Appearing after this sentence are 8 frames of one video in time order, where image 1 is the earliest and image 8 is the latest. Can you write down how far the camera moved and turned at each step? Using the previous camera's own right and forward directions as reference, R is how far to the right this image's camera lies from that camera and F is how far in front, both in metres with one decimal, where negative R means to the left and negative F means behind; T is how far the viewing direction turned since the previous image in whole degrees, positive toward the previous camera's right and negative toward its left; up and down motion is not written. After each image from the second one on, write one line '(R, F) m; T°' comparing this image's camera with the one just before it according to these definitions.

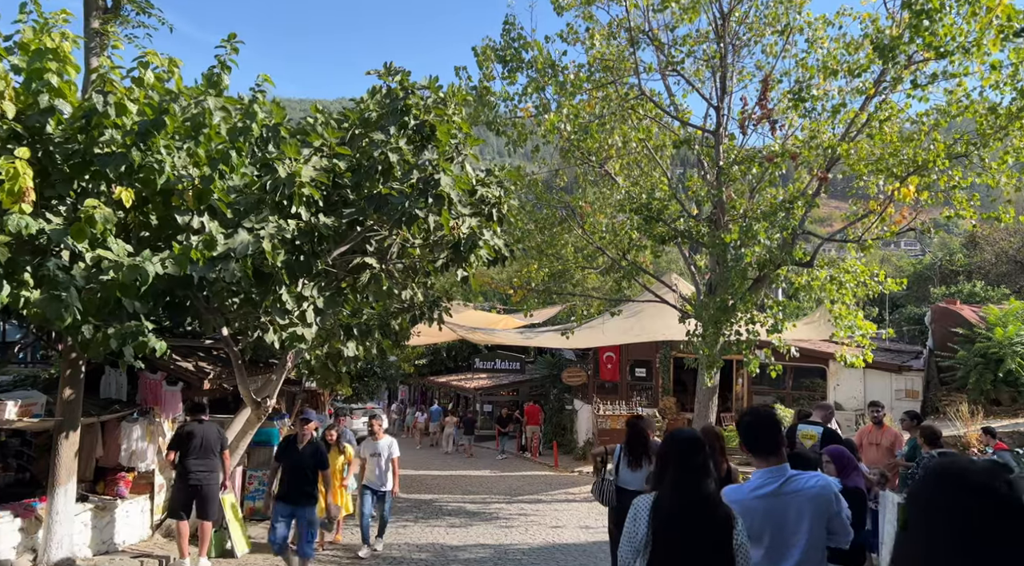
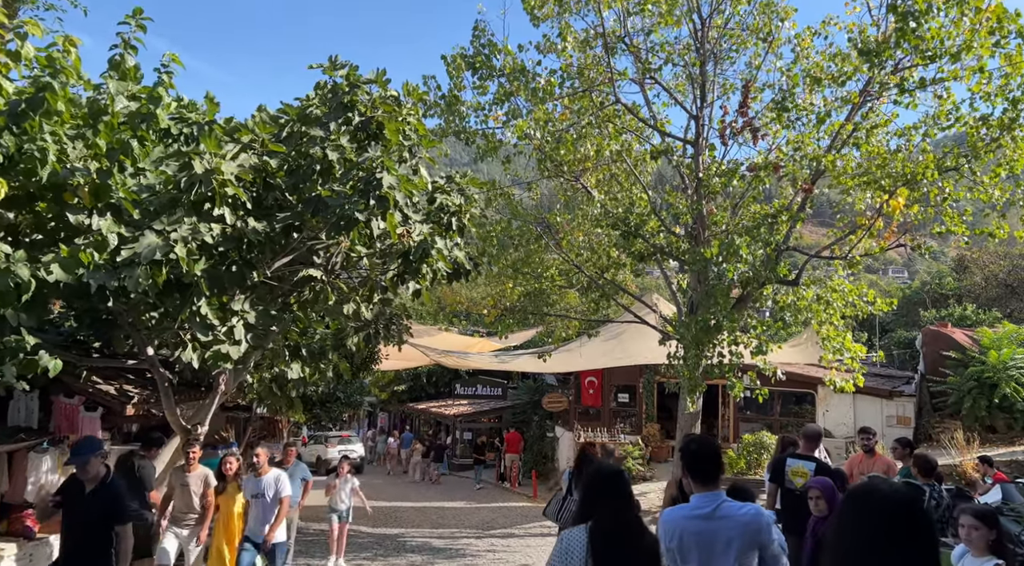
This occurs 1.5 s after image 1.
(+0.2, +0.6) m; +1°
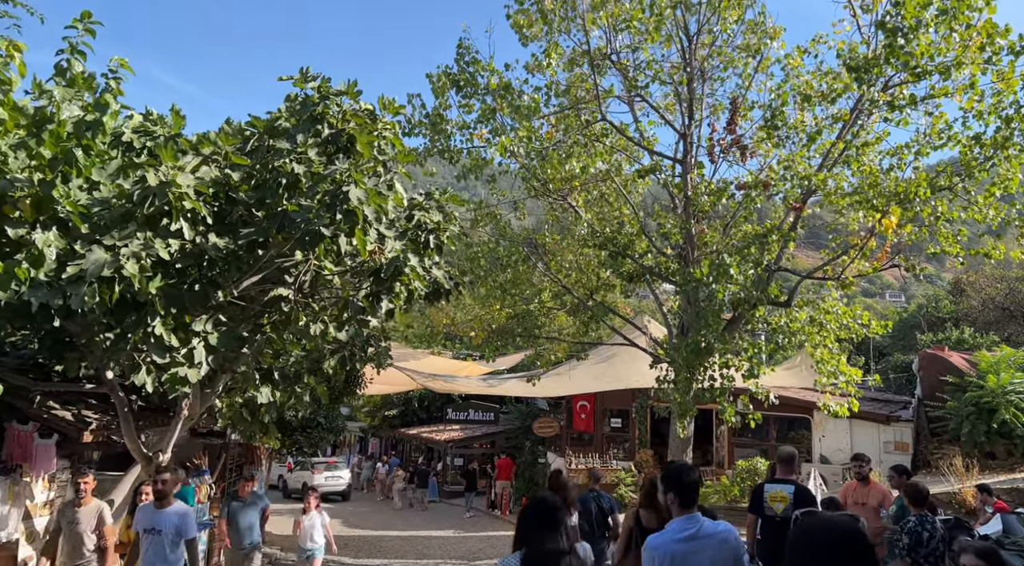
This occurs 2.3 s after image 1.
(+0.1, +0.2) m; 0°
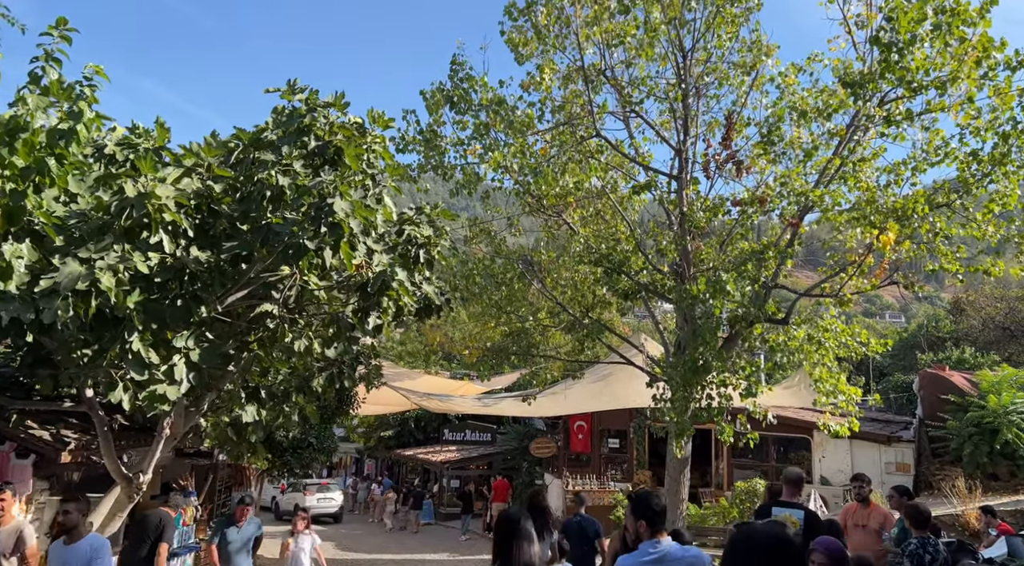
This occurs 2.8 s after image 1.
(+0.1, +0.1) m; 0°
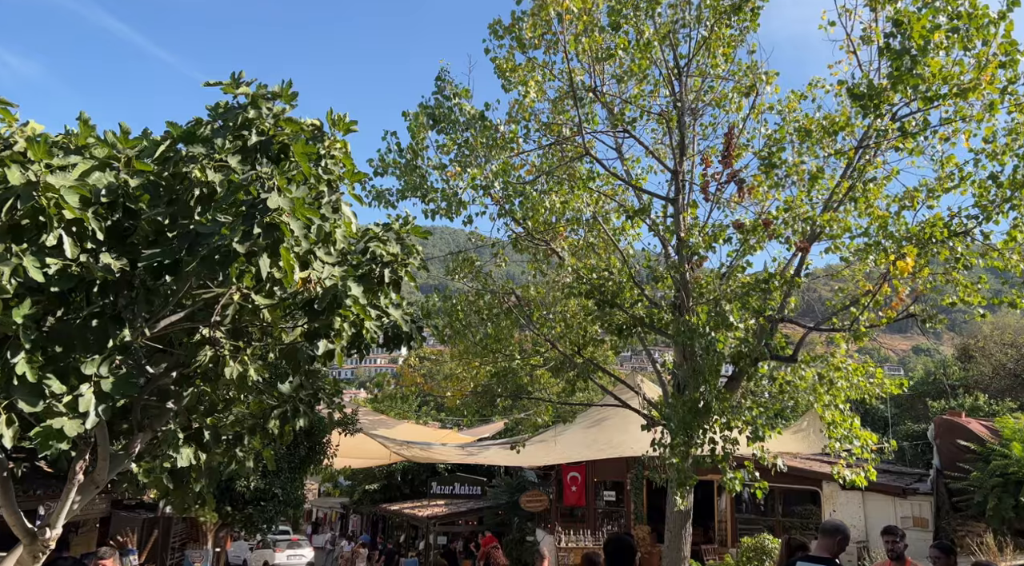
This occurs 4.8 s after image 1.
(+0.1, +0.8) m; 0°
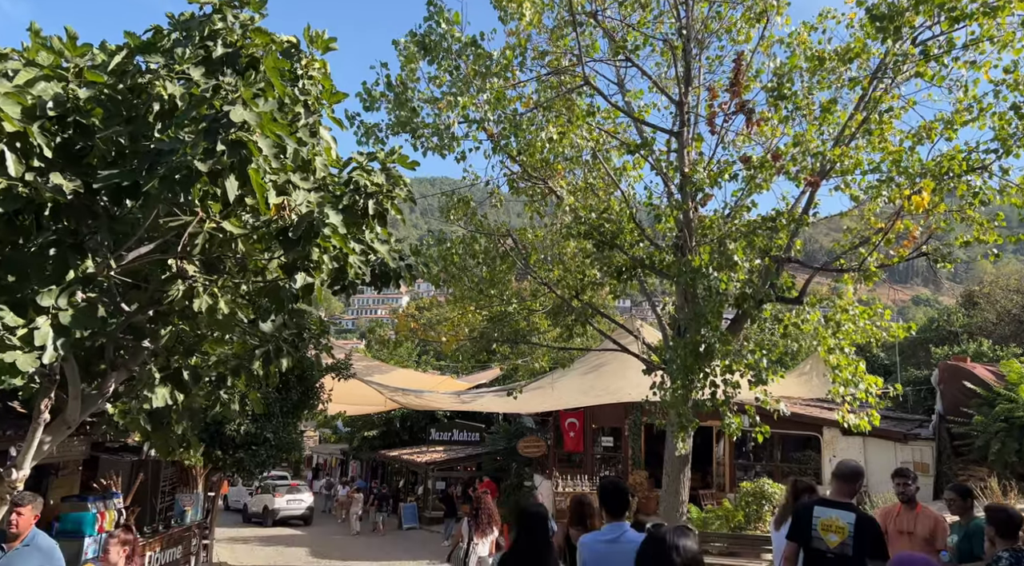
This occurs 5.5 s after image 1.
(+0.1, +0.3) m; 0°
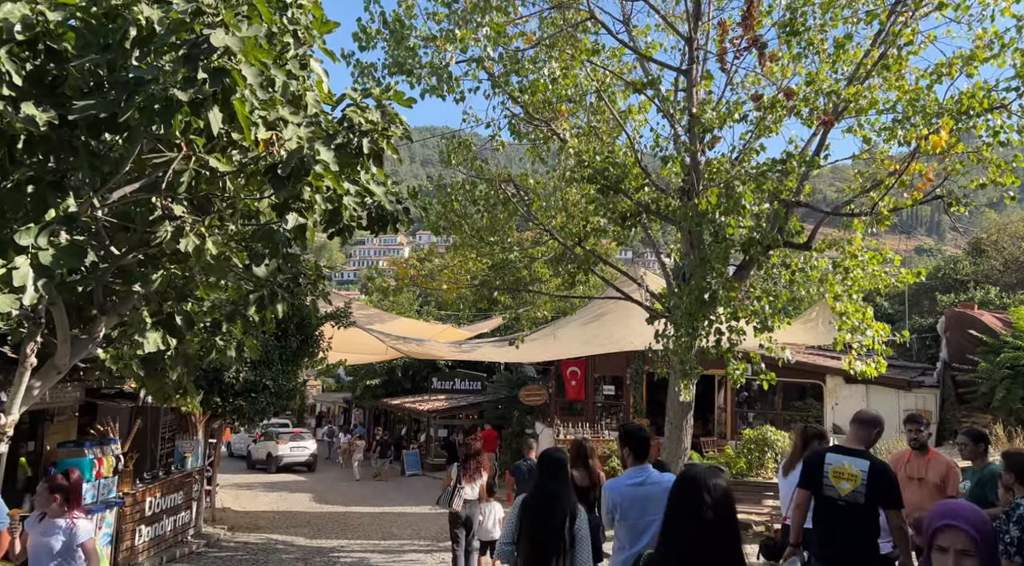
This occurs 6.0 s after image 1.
(0.0, +0.2) m; 0°
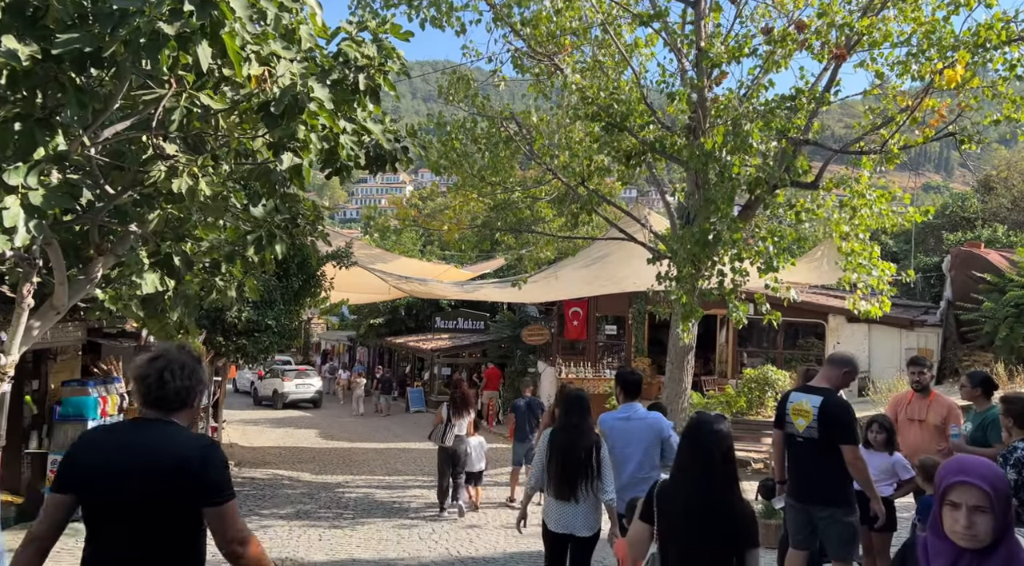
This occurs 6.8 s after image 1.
(0.0, +0.1) m; 0°
